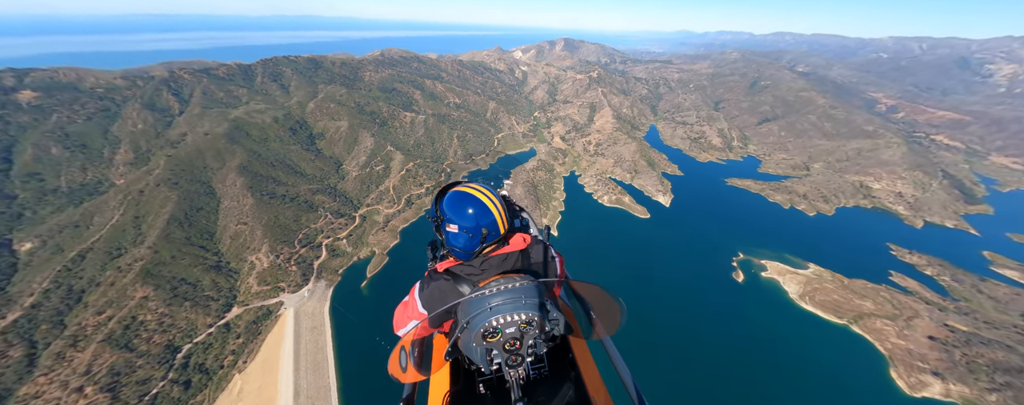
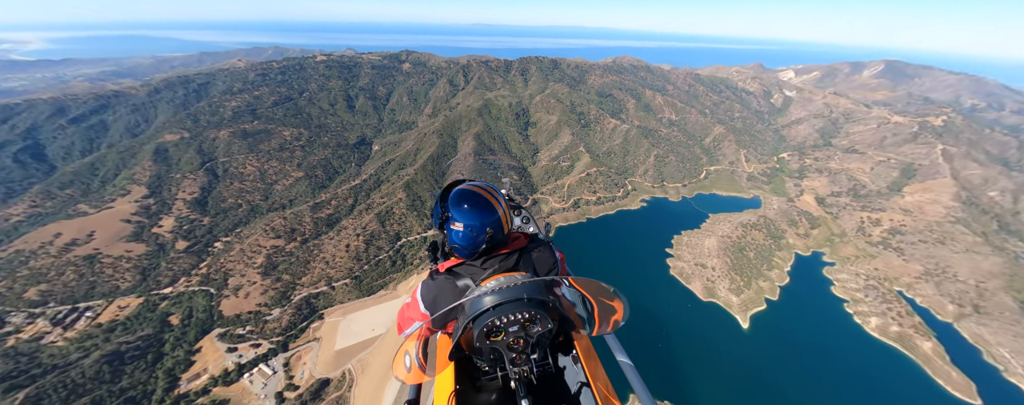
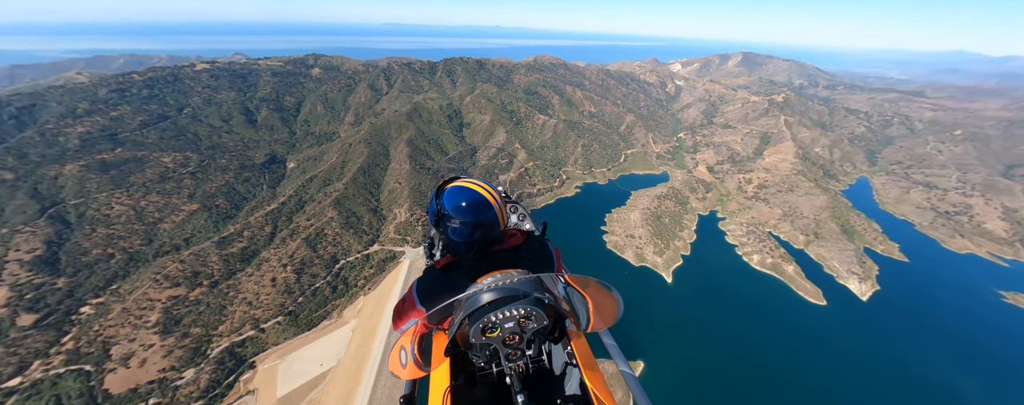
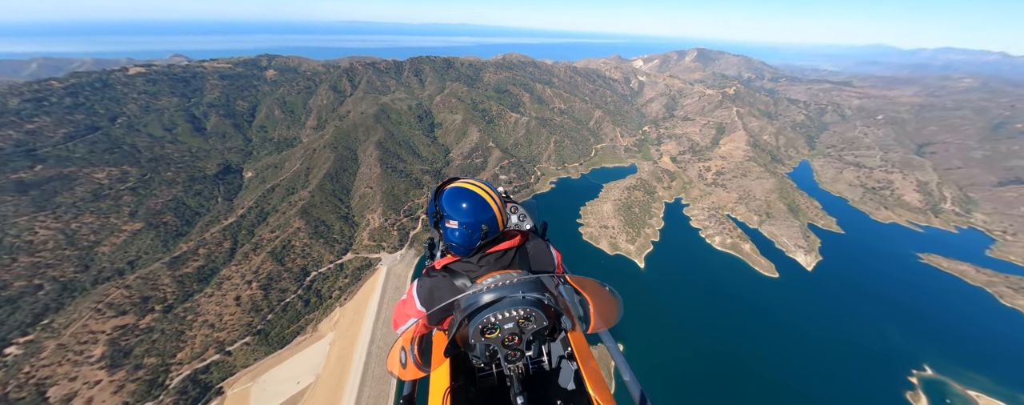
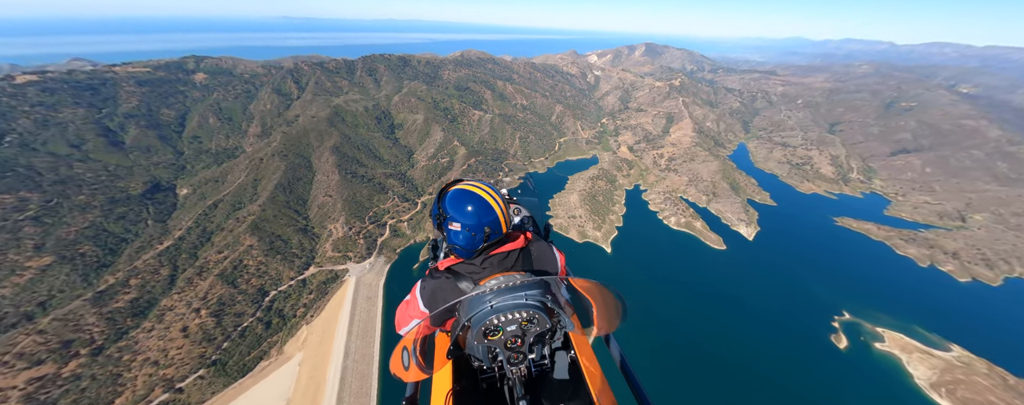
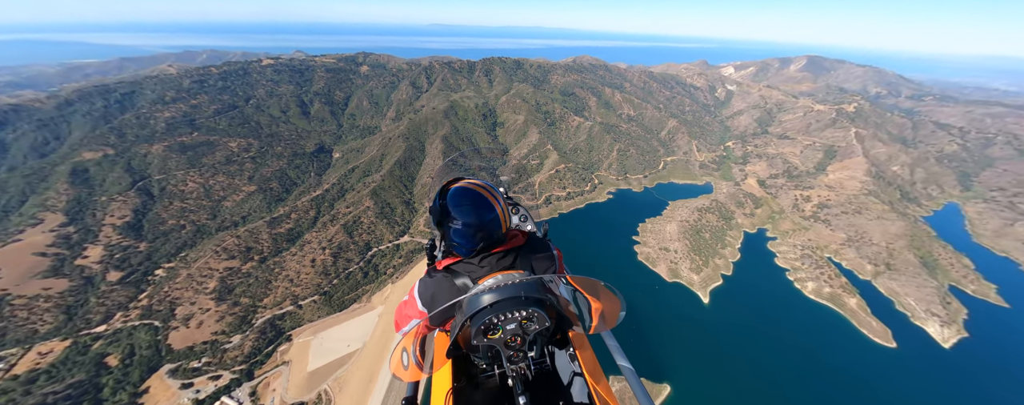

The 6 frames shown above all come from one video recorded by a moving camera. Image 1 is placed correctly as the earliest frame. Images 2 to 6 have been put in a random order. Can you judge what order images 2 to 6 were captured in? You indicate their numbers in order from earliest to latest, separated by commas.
5, 4, 3, 6, 2
